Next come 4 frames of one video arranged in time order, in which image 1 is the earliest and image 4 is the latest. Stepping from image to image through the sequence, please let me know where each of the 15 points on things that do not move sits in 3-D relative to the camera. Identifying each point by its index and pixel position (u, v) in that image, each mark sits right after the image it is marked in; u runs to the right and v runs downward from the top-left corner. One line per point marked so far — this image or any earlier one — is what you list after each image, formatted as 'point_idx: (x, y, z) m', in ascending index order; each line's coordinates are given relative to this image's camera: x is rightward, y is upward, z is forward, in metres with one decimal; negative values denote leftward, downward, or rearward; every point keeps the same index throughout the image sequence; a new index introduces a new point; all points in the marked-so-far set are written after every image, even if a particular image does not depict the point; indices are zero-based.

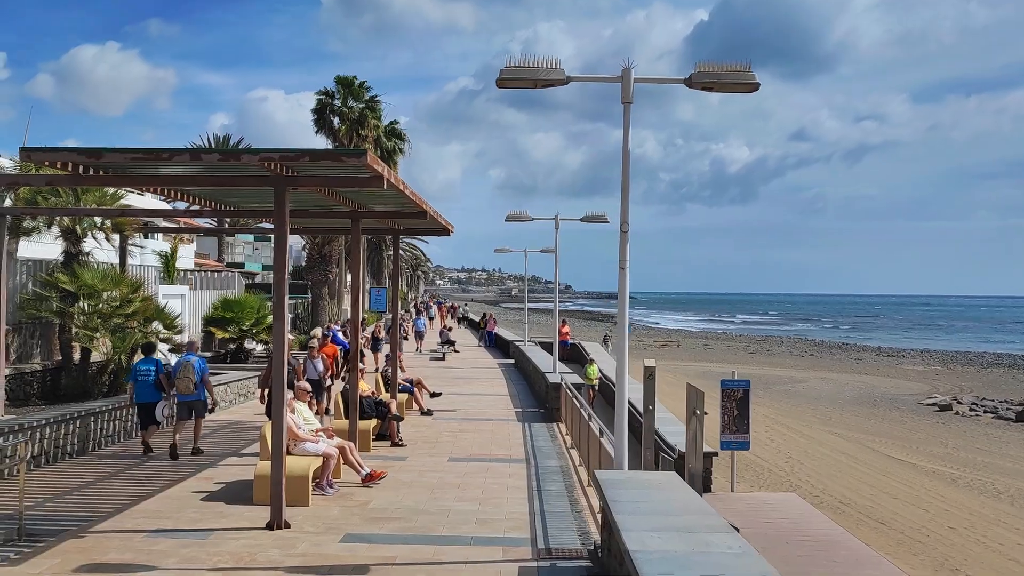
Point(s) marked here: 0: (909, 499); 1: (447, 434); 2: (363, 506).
0: (+7.4, -3.9, +16.1) m
1: (-1.0, -2.3, +13.6) m
2: (-1.5, -2.2, +8.6) m
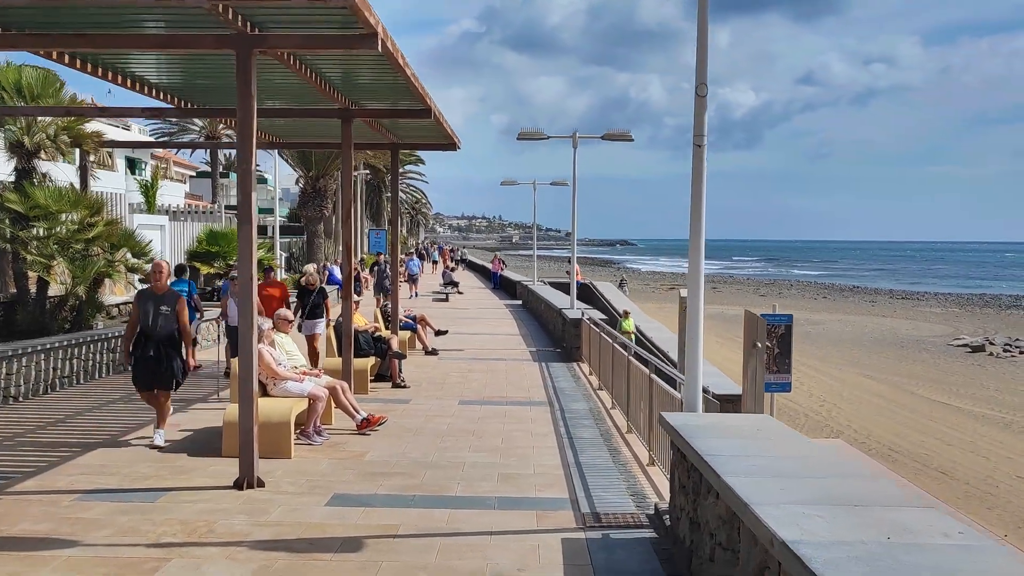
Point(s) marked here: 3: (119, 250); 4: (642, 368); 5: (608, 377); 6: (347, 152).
0: (+7.6, -2.7, +14.6) m
1: (-0.8, -1.2, +12.0) m
2: (-1.2, -1.4, +7.0) m
3: (-5.6, +0.6, +12.5) m
4: (+1.2, -0.8, +8.2) m
5: (+1.2, -1.1, +10.4) m
6: (-1.8, +1.5, +9.3) m
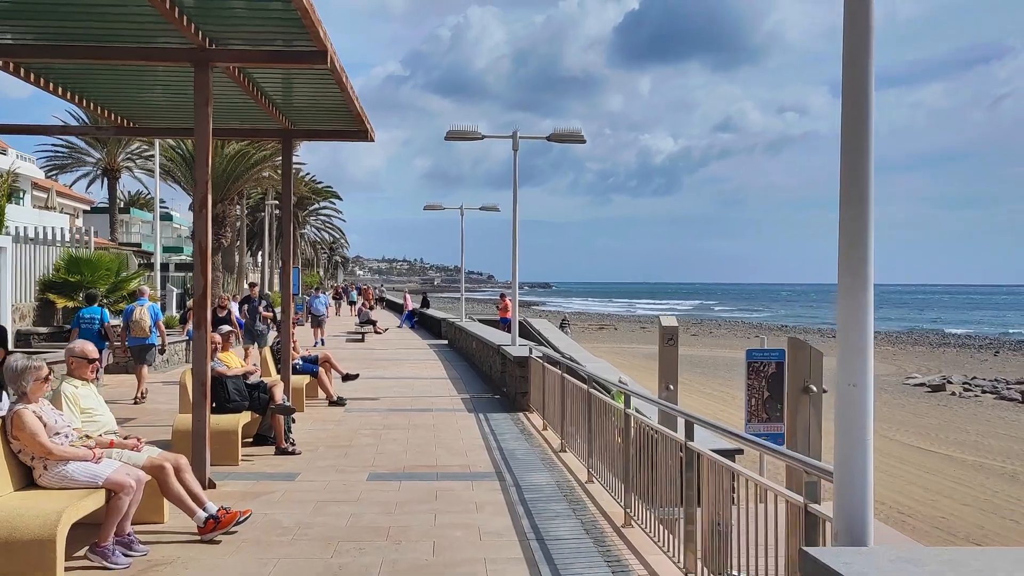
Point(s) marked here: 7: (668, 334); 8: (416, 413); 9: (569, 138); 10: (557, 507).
0: (+6.6, -3.1, +12.3) m
1: (-1.5, -1.5, +9.0) m
2: (-1.5, -1.4, +4.0) m
3: (-6.4, +0.2, +9.2) m
4: (+0.8, -0.9, +5.4) m
5: (+0.6, -1.3, +7.6) m
6: (-2.3, +1.3, +6.4) m
7: (+1.6, -0.5, +8.8) m
8: (-1.2, -1.5, +10.6) m
9: (+0.9, +2.2, +12.8) m
10: (+0.3, -1.5, +6.0) m
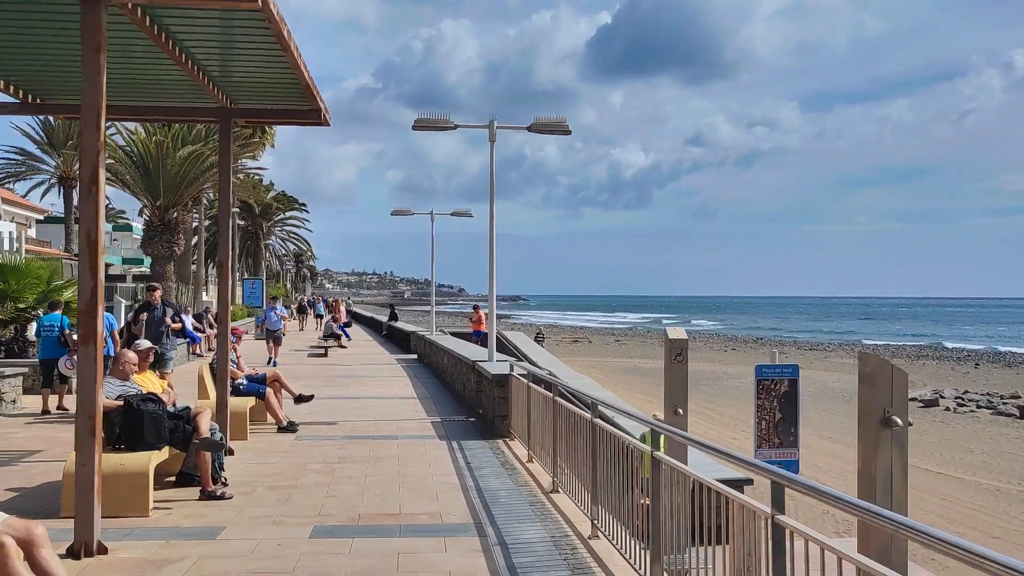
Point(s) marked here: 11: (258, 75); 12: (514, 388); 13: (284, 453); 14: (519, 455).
0: (+6.3, -3.2, +11.1) m
1: (-1.7, -1.6, +7.5) m
2: (-1.5, -1.4, +2.5) m
3: (-6.6, +0.1, +7.5) m
4: (+0.7, -0.9, +4.0) m
5: (+0.4, -1.3, +6.2) m
6: (-2.4, +1.3, +4.9) m
7: (+1.4, -0.5, +7.4) m
8: (-1.4, -1.6, +9.1) m
9: (+0.6, +2.1, +11.4) m
10: (+0.2, -1.5, +4.6) m
11: (-2.3, +1.8, +7.7) m
12: (0.0, -1.1, +9.2) m
13: (-2.2, -1.6, +8.3) m
14: (+0.1, -1.6, +8.3) m
